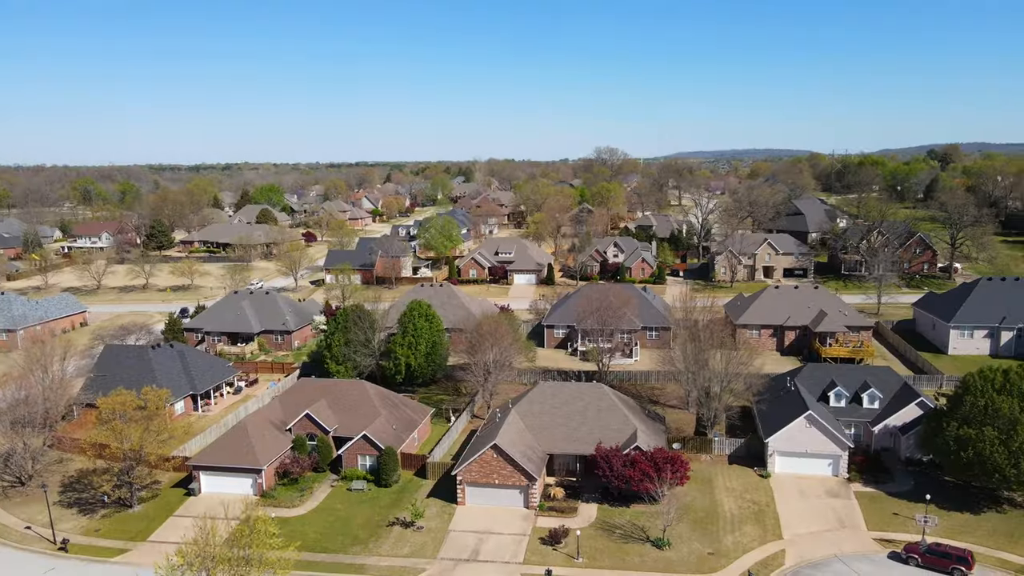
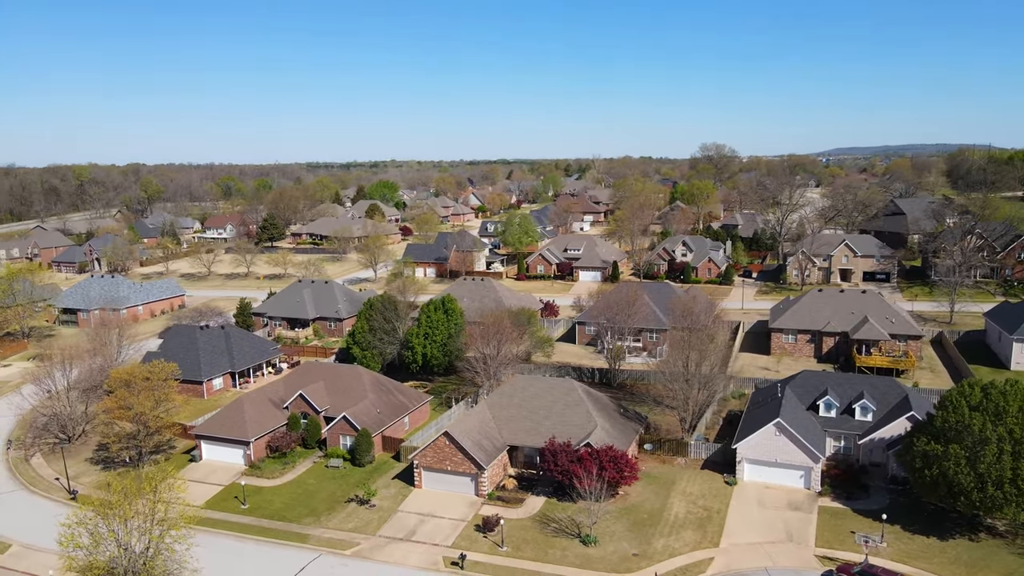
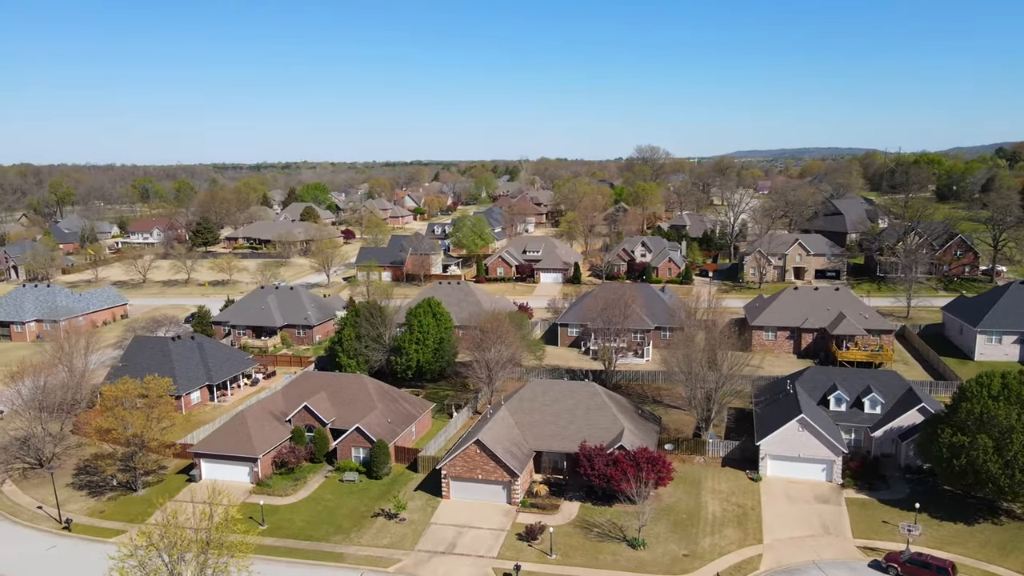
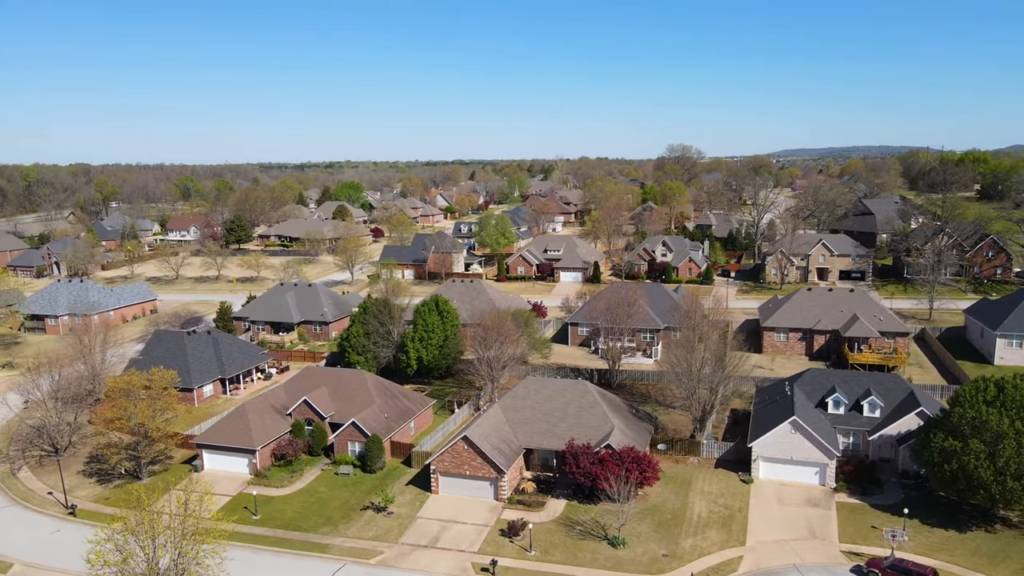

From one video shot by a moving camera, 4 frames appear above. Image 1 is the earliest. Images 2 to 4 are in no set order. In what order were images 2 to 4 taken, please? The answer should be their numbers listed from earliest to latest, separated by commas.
3, 4, 2
